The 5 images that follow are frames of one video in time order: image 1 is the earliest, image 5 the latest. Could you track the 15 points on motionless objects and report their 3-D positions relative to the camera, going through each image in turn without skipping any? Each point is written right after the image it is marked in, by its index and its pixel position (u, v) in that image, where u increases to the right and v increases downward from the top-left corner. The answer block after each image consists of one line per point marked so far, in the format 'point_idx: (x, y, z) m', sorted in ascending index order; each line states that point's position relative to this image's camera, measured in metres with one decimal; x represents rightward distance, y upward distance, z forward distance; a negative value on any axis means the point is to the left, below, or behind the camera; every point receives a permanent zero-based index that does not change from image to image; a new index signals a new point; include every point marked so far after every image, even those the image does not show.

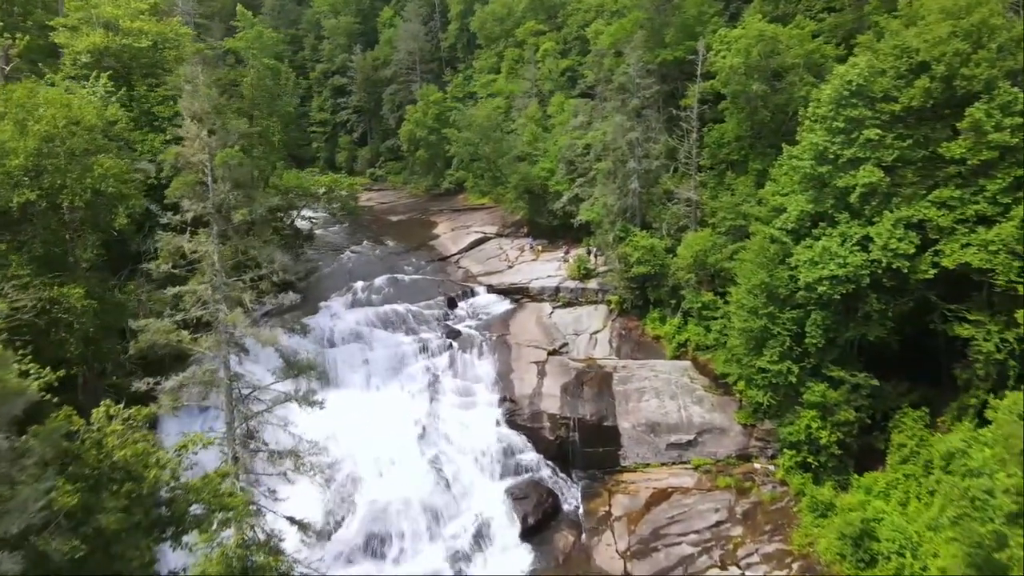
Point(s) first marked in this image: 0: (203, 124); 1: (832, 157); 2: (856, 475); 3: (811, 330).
0: (-4.2, +2.2, +10.0) m
1: (+7.2, +3.0, +16.7) m
2: (+7.8, -4.3, +16.9) m
3: (+6.9, -1.0, +17.1) m
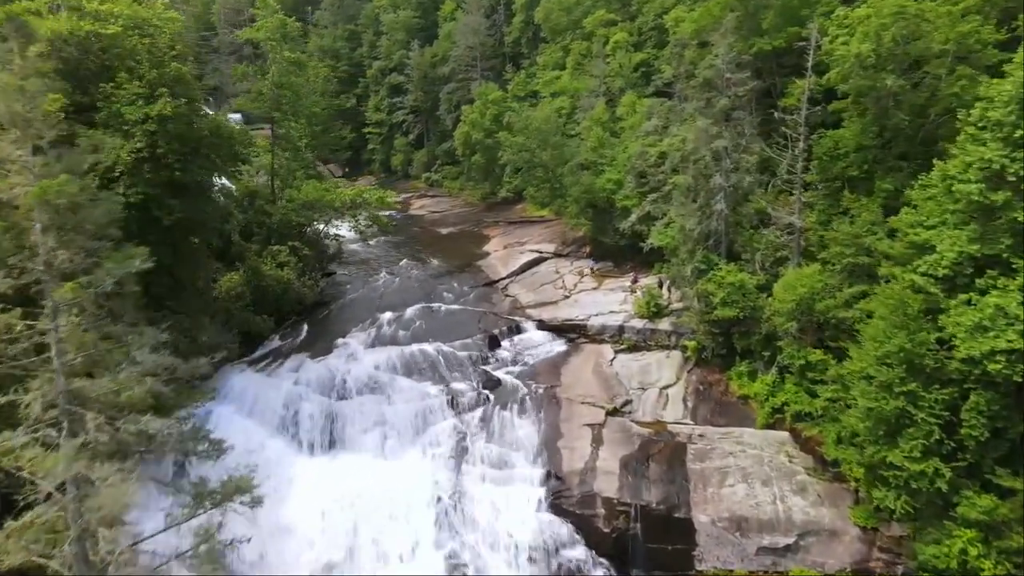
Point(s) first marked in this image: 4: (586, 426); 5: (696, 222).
0: (-4.0, +1.3, +6.2) m
1: (+7.9, +1.7, +11.8) m
2: (+8.4, -5.5, +12.0) m
3: (+7.6, -2.2, +12.3) m
4: (+1.7, -3.2, +17.4) m
5: (+4.8, +1.7, +19.2) m
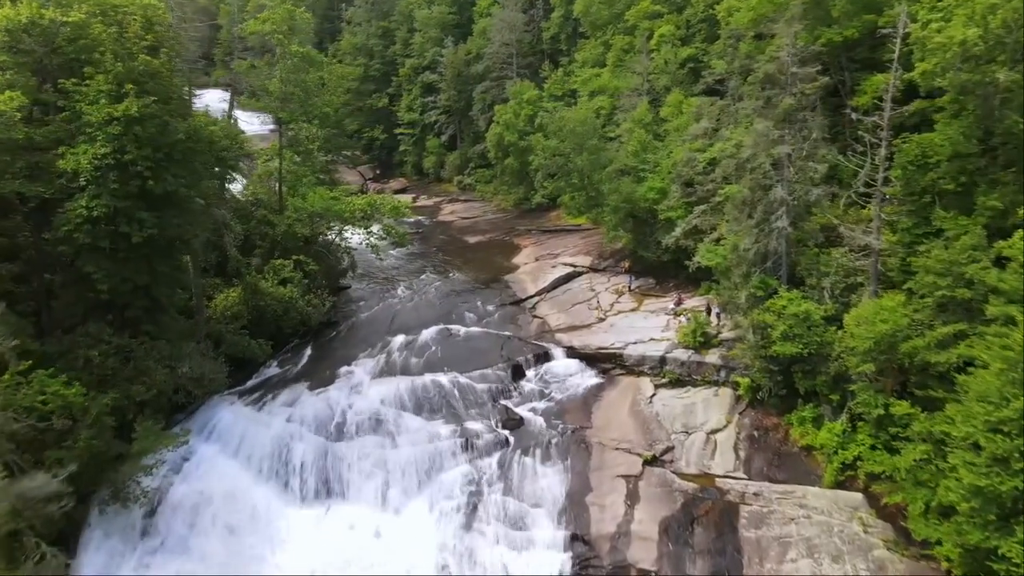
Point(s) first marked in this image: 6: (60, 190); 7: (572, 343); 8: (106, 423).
0: (-4.1, +0.8, +4.1) m
1: (+8.1, +1.1, +9.0) m
2: (+8.5, -6.2, +9.2) m
3: (+7.7, -2.8, +9.5) m
4: (+2.2, -3.8, +15.0) m
5: (+5.4, +1.1, +16.6) m
6: (-8.0, +1.7, +13.2) m
7: (+1.6, -1.4, +19.4) m
8: (-7.1, -2.4, +13.0) m
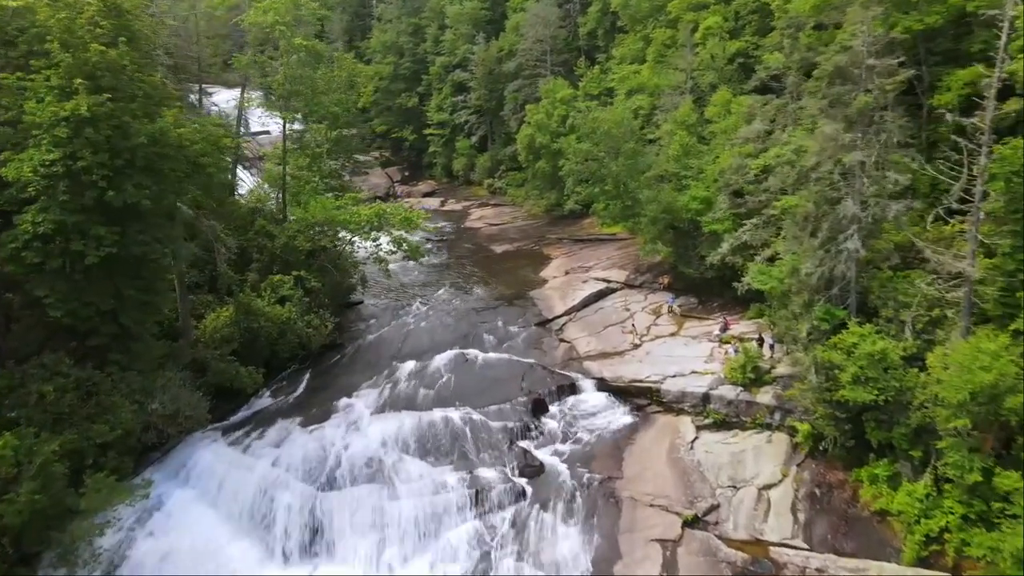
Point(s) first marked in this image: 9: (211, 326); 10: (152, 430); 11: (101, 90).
0: (-4.3, +0.3, +2.1) m
1: (+8.1, +0.5, +6.4) m
2: (+8.5, -6.8, +6.6) m
3: (+7.7, -3.4, +7.0) m
4: (+2.4, -4.4, +12.7) m
5: (+5.8, +0.5, +14.1) m
6: (-7.7, +1.3, +11.4) m
7: (+2.1, -2.0, +17.1) m
8: (-6.9, -2.8, +11.2) m
9: (-6.4, -0.8, +15.6) m
10: (-6.5, -2.6, +13.4) m
11: (-6.2, +3.0, +11.3) m
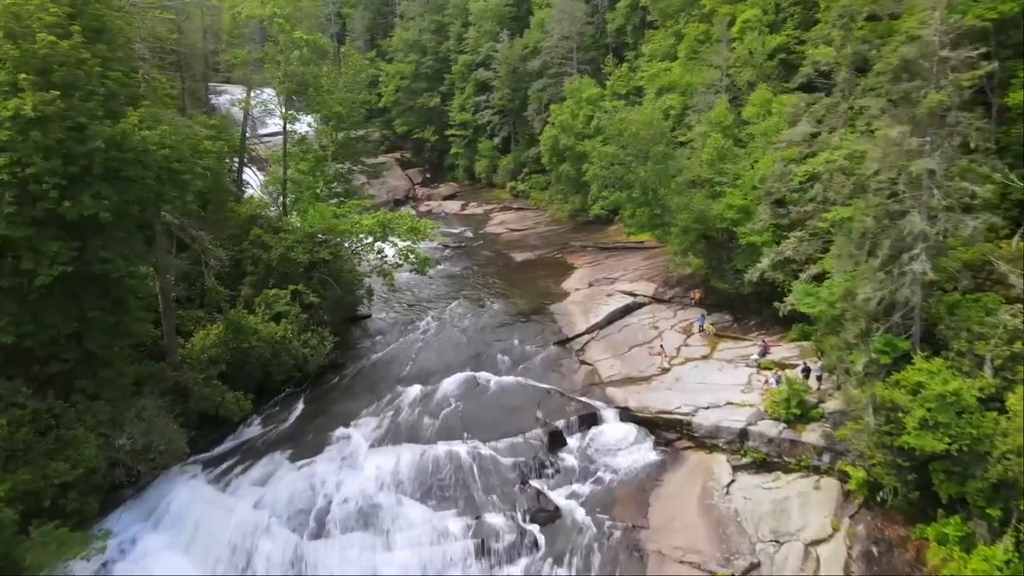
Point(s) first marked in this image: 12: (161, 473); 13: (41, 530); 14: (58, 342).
0: (-4.5, 0.0, +0.7) m
1: (+8.1, 0.0, +4.5) m
2: (+8.4, -7.2, +4.7) m
3: (+7.7, -3.9, +5.1) m
4: (+2.6, -4.8, +11.0) m
5: (+6.0, 0.0, +12.3) m
6: (-7.6, +1.0, +10.1) m
7: (+2.4, -2.4, +15.4) m
8: (-6.8, -3.1, +9.8) m
9: (-6.1, -1.1, +14.2) m
10: (-6.3, -2.9, +12.1) m
11: (-6.1, +2.7, +9.9) m
12: (-6.1, -3.2, +12.9) m
13: (-6.4, -3.3, +10.2) m
14: (-7.0, -0.8, +11.4) m
